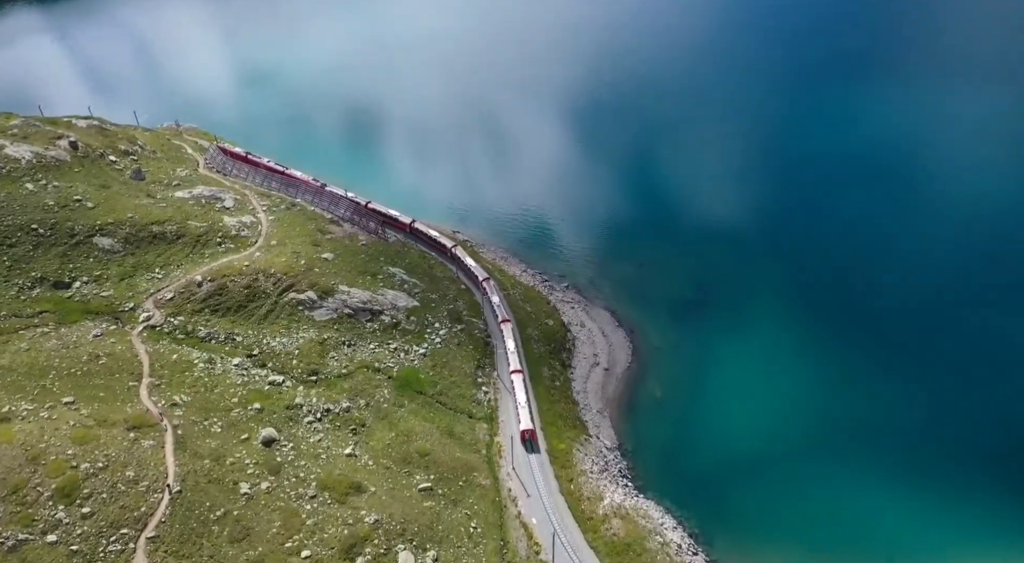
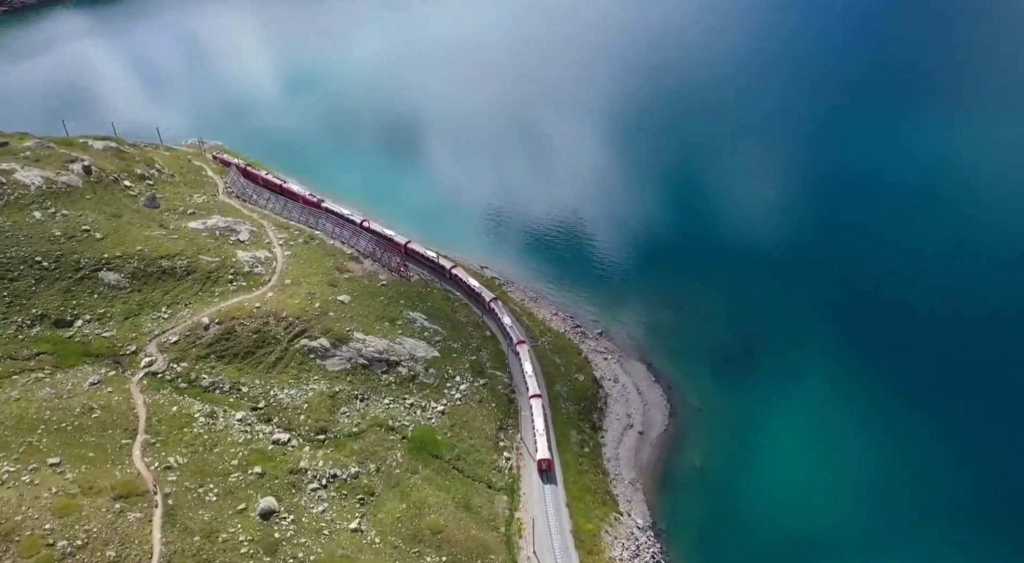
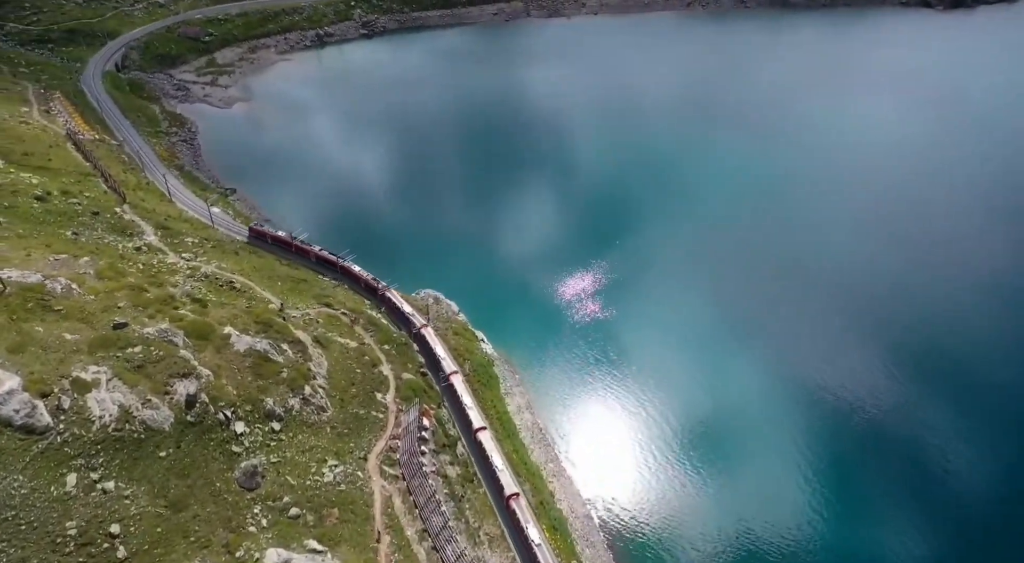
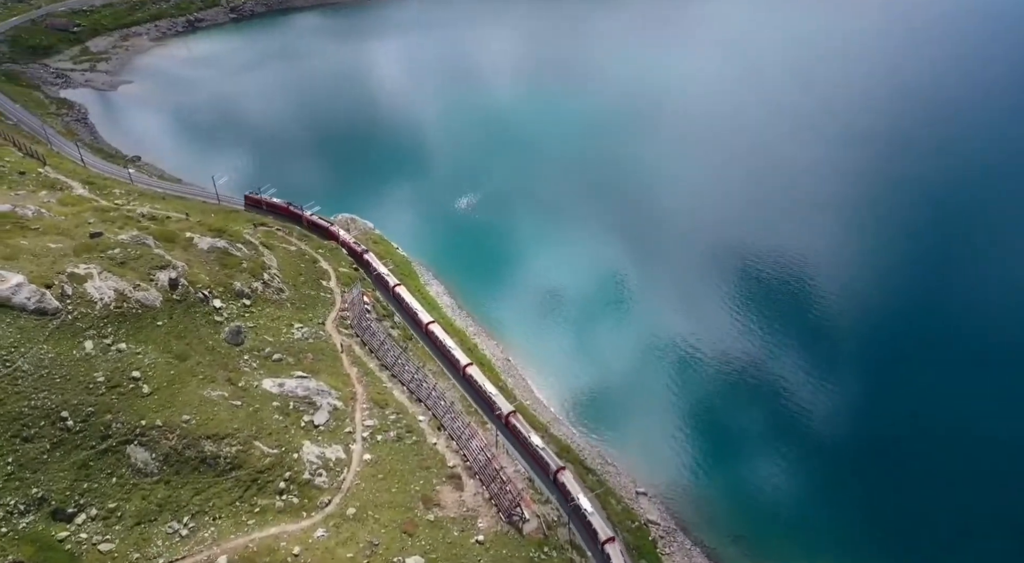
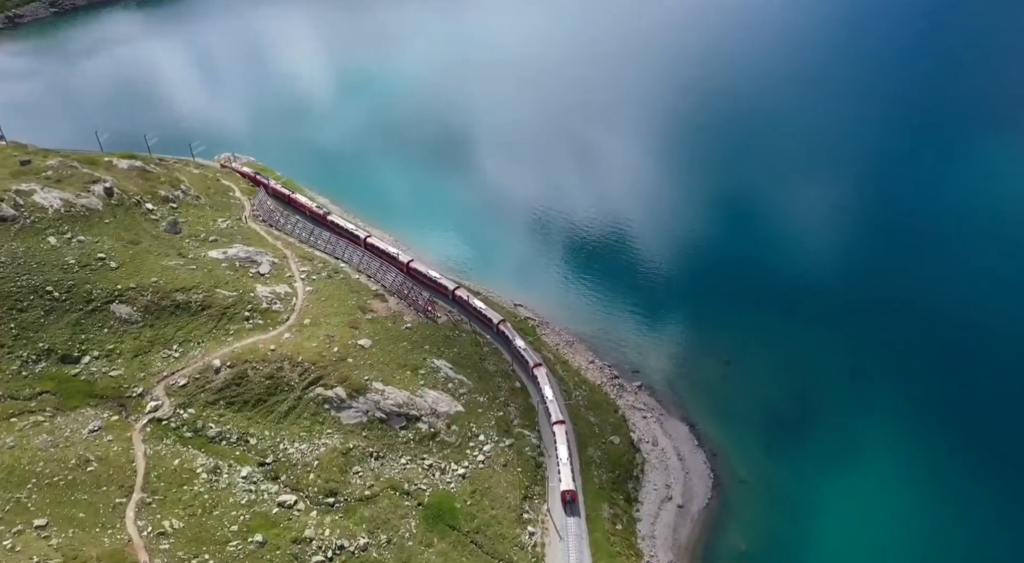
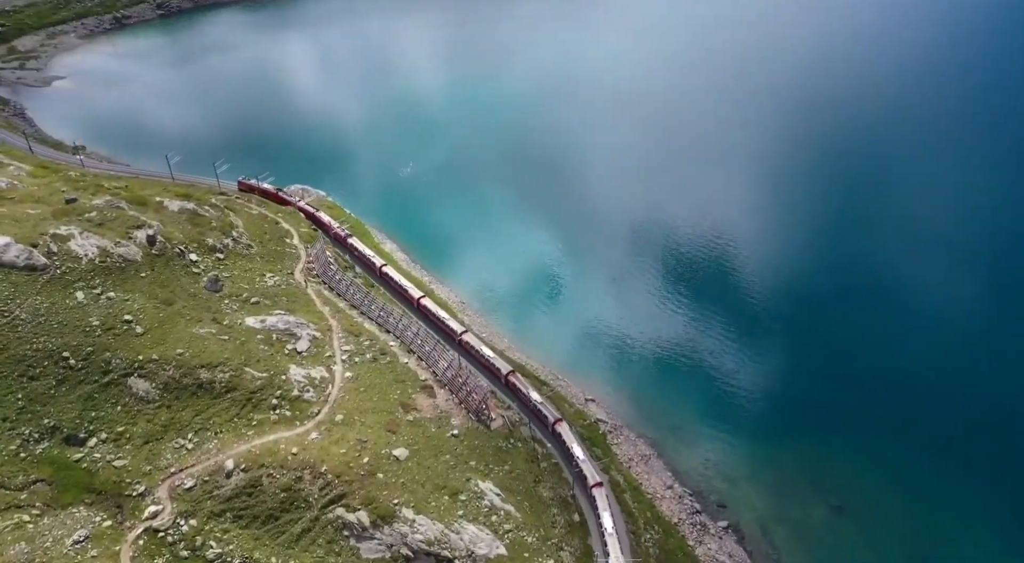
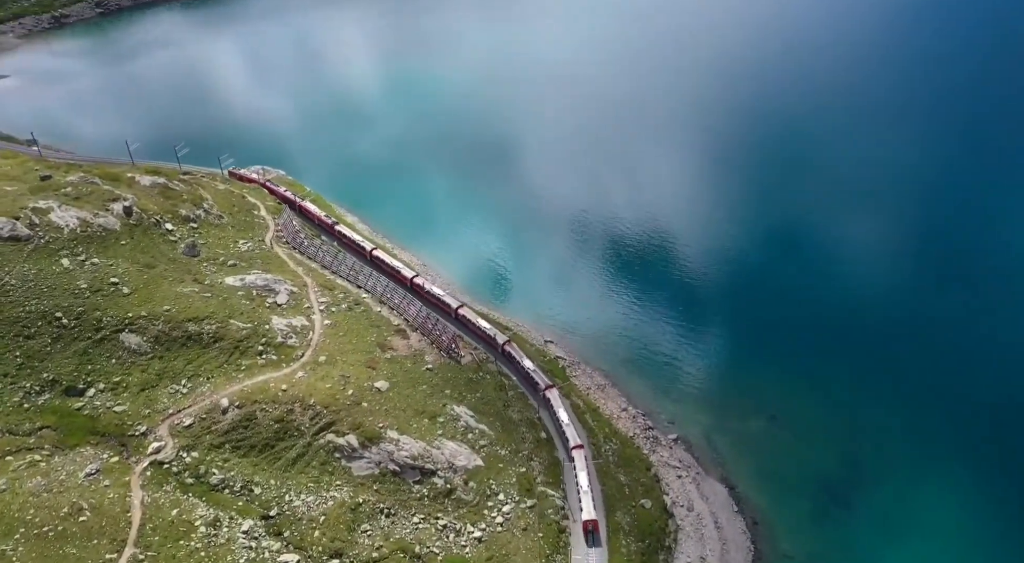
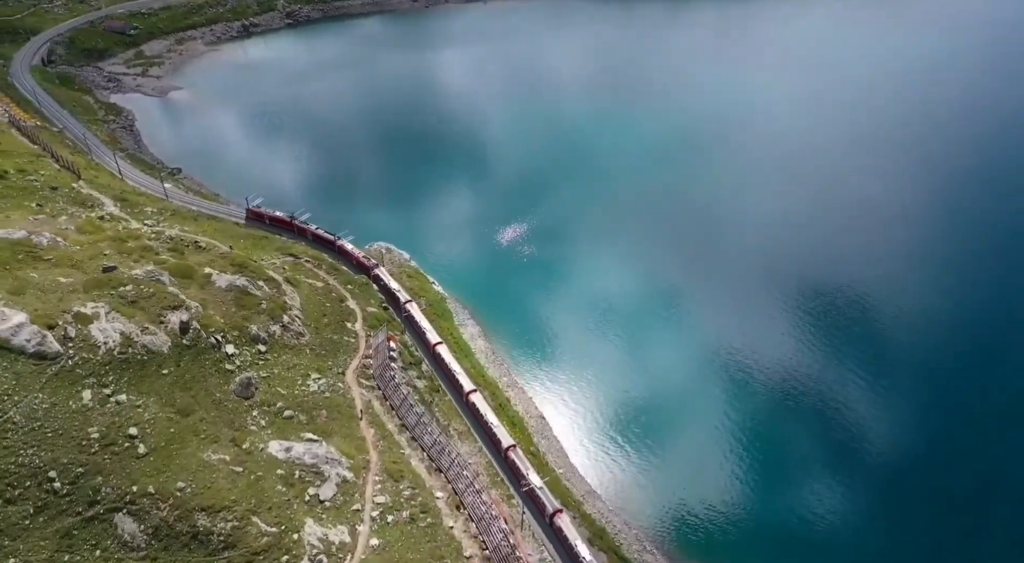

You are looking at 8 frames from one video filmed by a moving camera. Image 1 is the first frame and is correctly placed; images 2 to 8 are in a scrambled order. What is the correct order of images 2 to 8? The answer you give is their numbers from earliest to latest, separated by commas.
2, 5, 7, 6, 4, 8, 3
